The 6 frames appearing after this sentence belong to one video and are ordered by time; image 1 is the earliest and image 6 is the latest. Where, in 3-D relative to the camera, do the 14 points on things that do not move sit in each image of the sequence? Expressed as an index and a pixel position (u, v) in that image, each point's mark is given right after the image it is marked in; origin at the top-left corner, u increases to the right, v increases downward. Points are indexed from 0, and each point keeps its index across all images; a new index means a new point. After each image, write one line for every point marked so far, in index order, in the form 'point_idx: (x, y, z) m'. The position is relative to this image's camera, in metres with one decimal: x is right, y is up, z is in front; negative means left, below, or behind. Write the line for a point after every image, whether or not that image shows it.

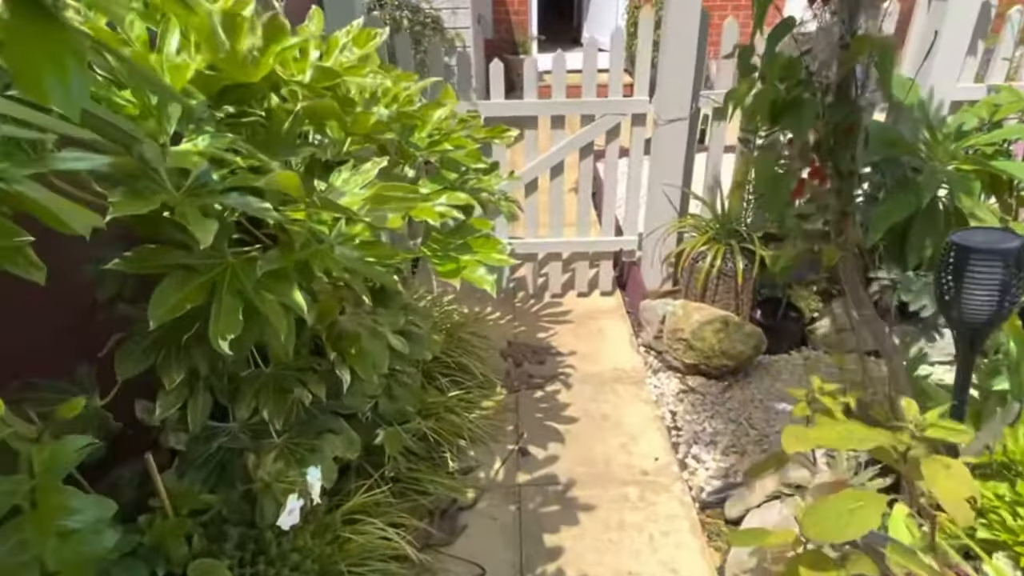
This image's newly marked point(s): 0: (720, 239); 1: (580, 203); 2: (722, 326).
0: (+1.0, +0.2, +2.9) m
1: (+0.4, +0.5, +3.4) m
2: (+0.9, -0.2, +2.7) m
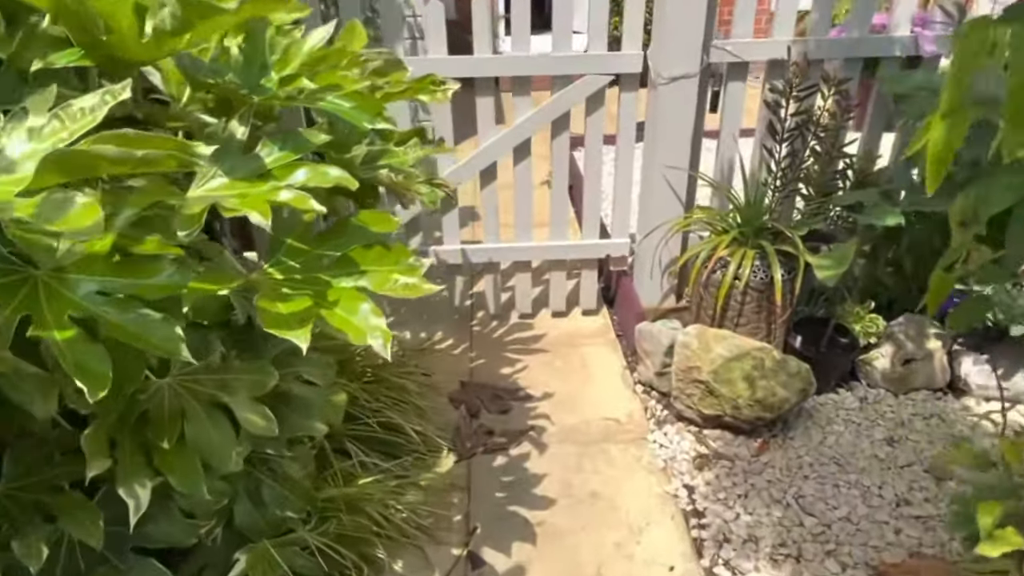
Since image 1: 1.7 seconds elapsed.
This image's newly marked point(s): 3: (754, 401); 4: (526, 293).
0: (+0.8, +0.1, +2.1) m
1: (+0.2, +0.4, +2.6) m
2: (+0.8, -0.2, +2.0) m
3: (+0.7, -0.3, +1.9) m
4: (+0.1, 0.0, +2.8) m
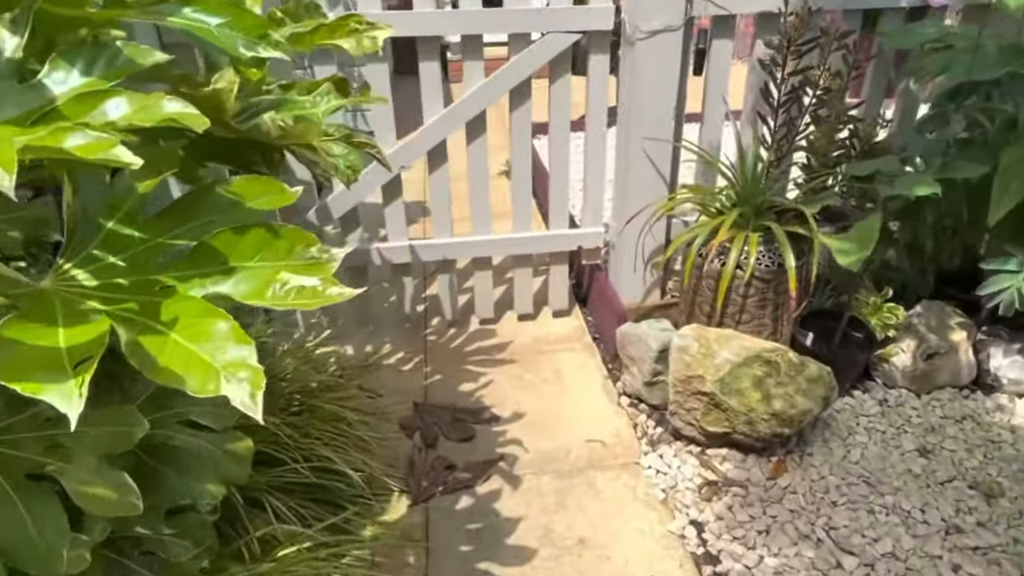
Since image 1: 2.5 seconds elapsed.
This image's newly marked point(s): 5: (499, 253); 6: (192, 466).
0: (+0.7, +0.2, +1.8) m
1: (0.0, +0.4, +2.2) m
2: (+0.7, -0.2, +1.6) m
3: (+0.7, -0.3, +1.6) m
4: (-0.1, 0.0, +2.4) m
5: (0.0, +0.1, +2.3) m
6: (-0.6, -0.3, +1.1) m
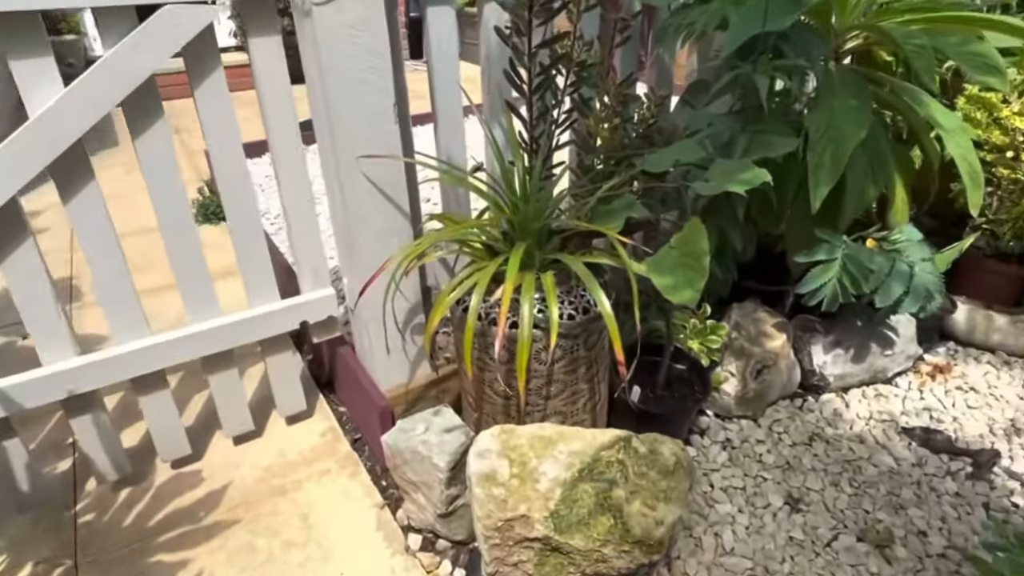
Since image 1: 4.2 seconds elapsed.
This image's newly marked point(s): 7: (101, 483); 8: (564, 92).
0: (0.0, 0.0, +1.3) m
1: (-0.8, +0.1, +1.4) m
2: (+0.2, -0.3, +1.1) m
3: (+0.2, -0.4, +1.1) m
4: (-0.8, -0.3, +1.6) m
5: (-0.8, -0.2, +1.5) m
6: (-0.7, -0.6, +0.2) m
7: (-1.0, -0.5, +1.5) m
8: (+0.1, +0.4, +1.4) m
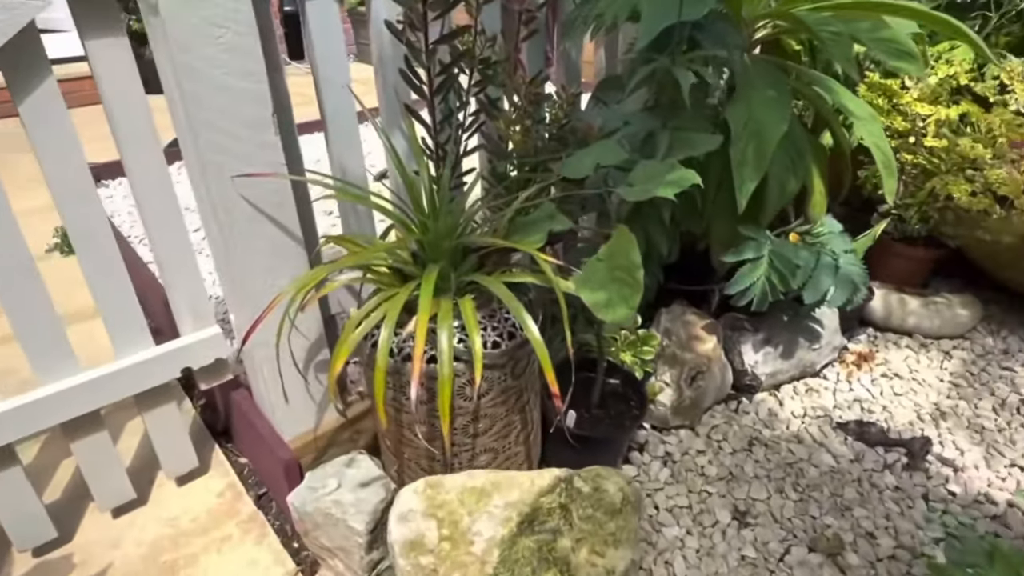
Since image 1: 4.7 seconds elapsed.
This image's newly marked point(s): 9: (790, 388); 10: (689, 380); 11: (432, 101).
0: (-0.1, 0.0, +1.1) m
1: (-0.9, 0.0, +1.2) m
2: (+0.1, -0.4, +1.0) m
3: (+0.1, -0.5, +1.0) m
4: (-1.0, -0.4, +1.3) m
5: (-1.0, -0.3, +1.2) m
6: (-0.7, -0.7, -0.1) m
7: (-1.1, -0.6, +1.2) m
8: (-0.1, +0.4, +1.3) m
9: (+0.7, -0.3, +1.6) m
10: (+0.4, -0.2, +1.5) m
11: (-0.2, +0.4, +1.3) m
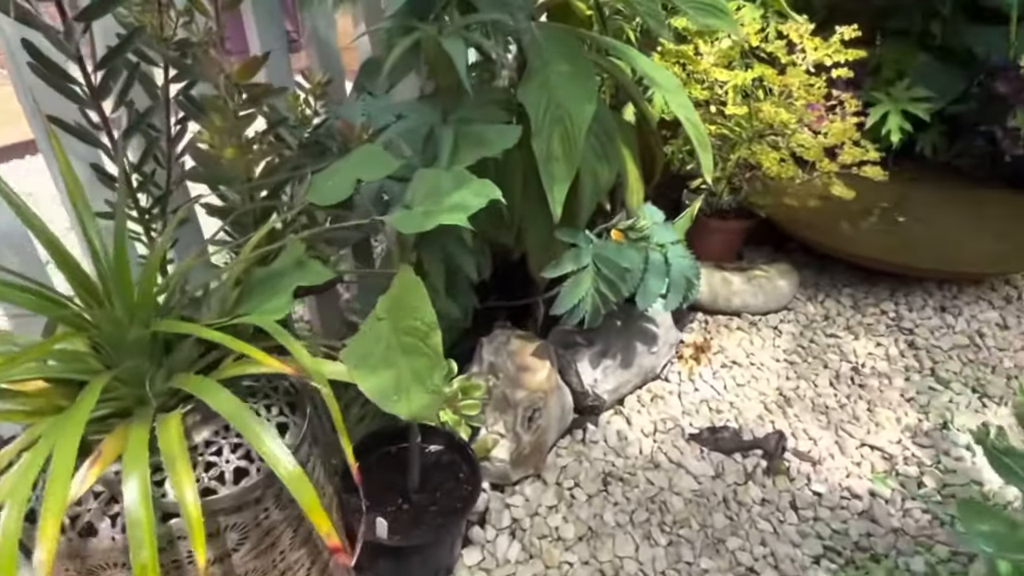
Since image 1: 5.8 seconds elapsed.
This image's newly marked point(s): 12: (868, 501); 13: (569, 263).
0: (-0.4, -0.1, +0.7) m
1: (-1.2, -0.3, +0.5) m
2: (-0.1, -0.5, +0.6) m
3: (-0.1, -0.6, +0.6) m
4: (-1.2, -0.7, +0.7) m
5: (-1.2, -0.5, +0.6) m
6: (-0.5, -0.9, -0.5) m
7: (-1.3, -0.9, +0.6) m
8: (-0.5, +0.3, +0.9) m
9: (+0.3, -0.3, +1.4) m
10: (0.0, -0.3, +1.2) m
11: (-0.6, +0.2, +0.8) m
12: (+0.7, -0.4, +1.2) m
13: (+0.1, +0.1, +1.2) m
